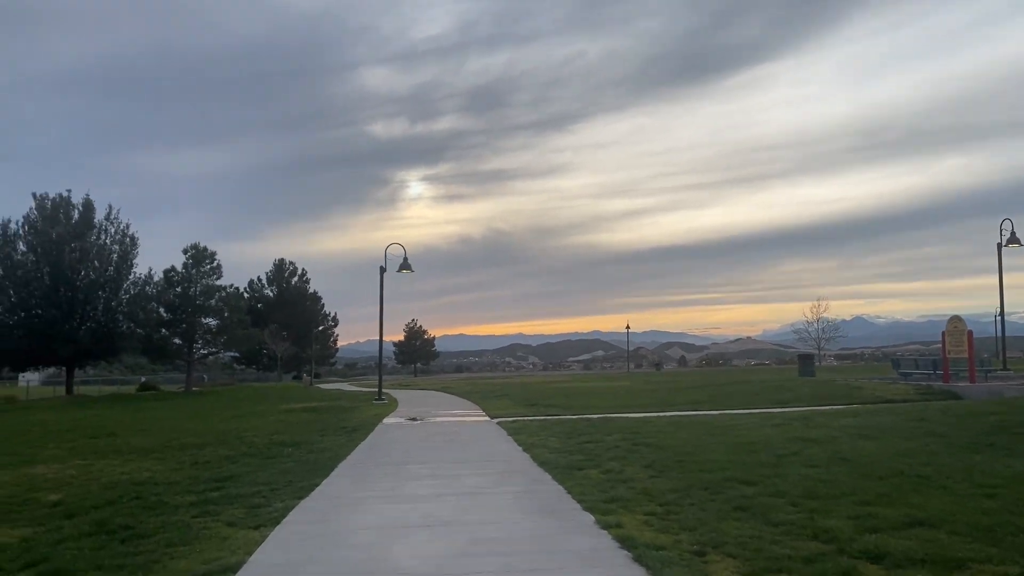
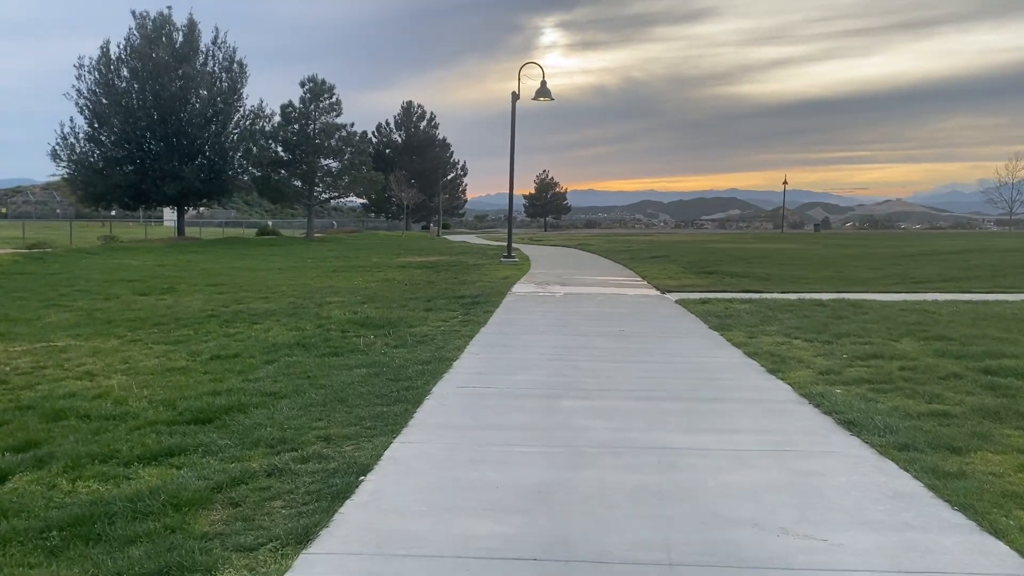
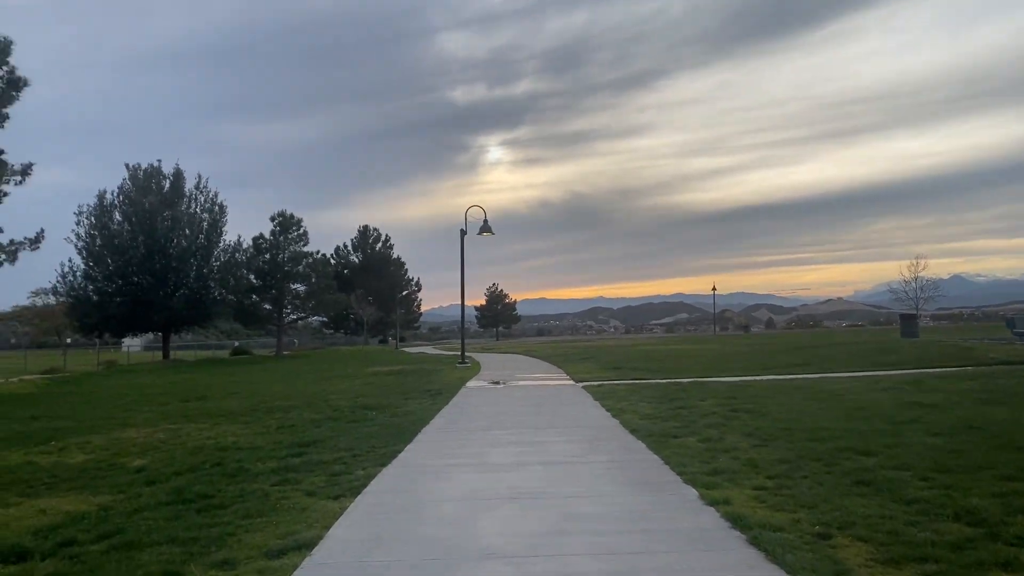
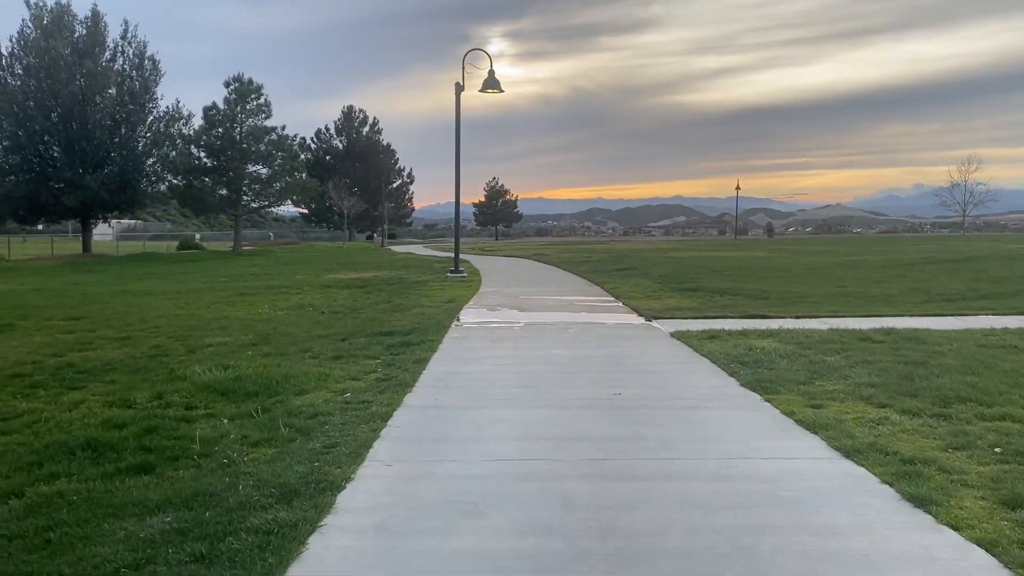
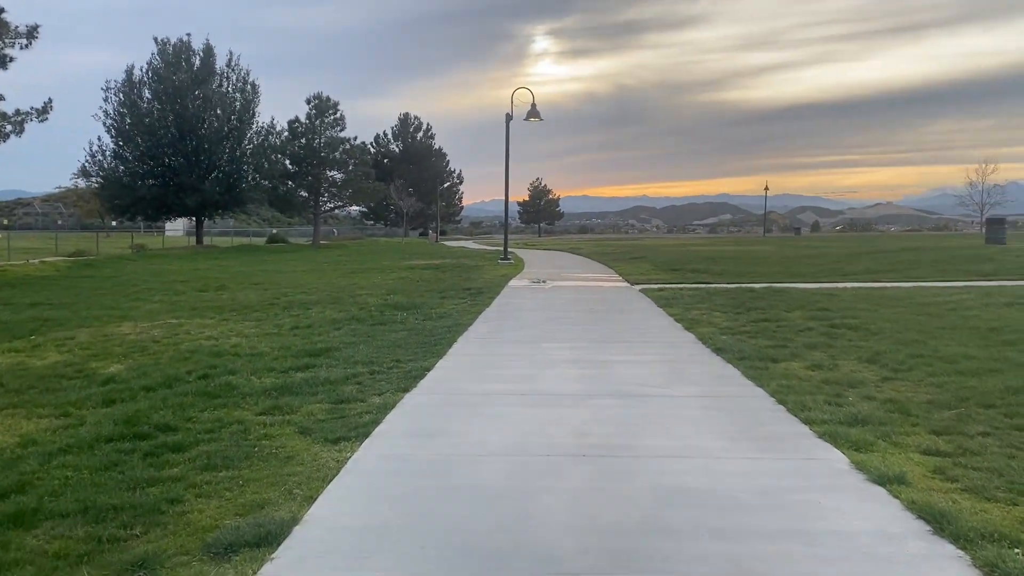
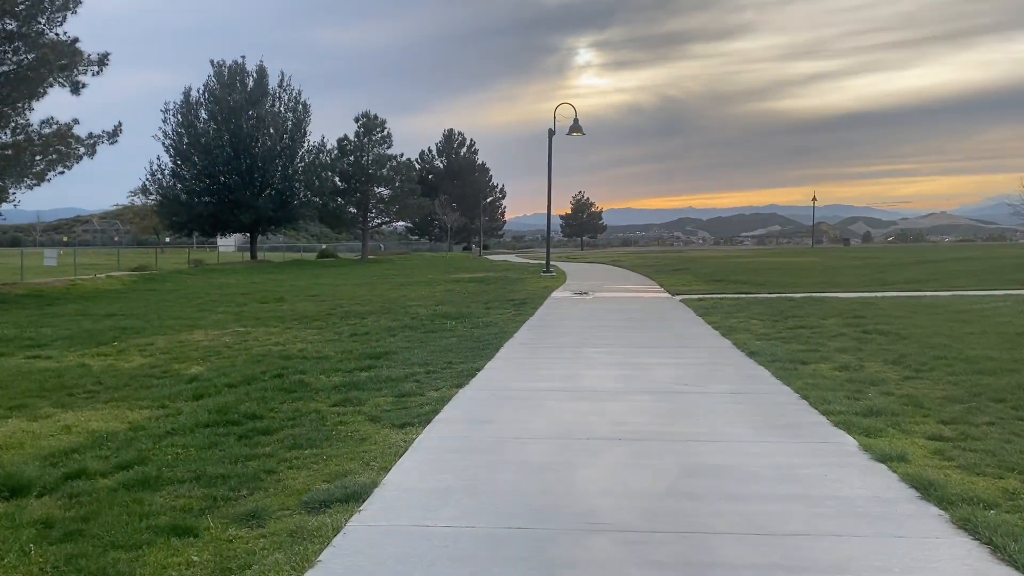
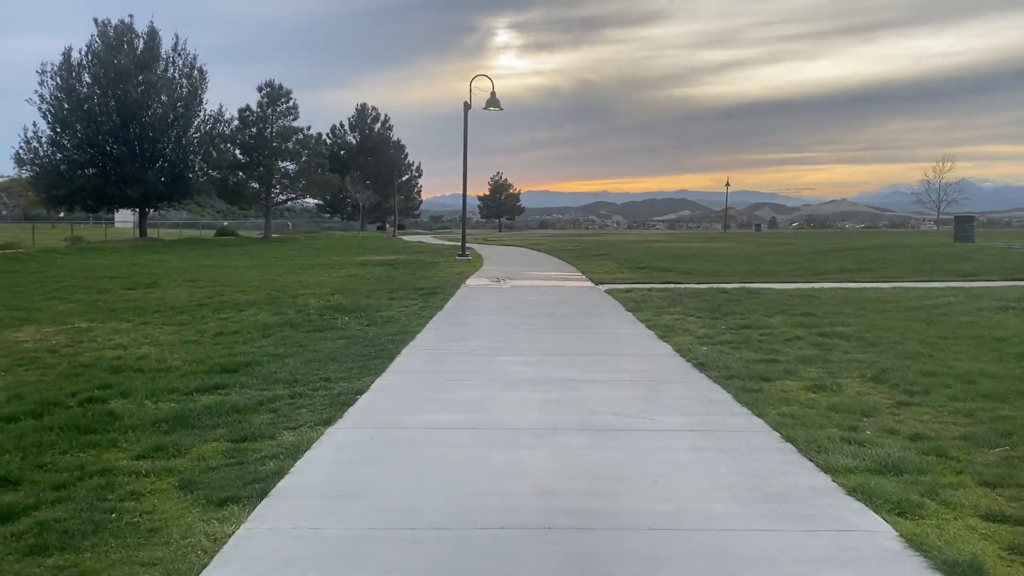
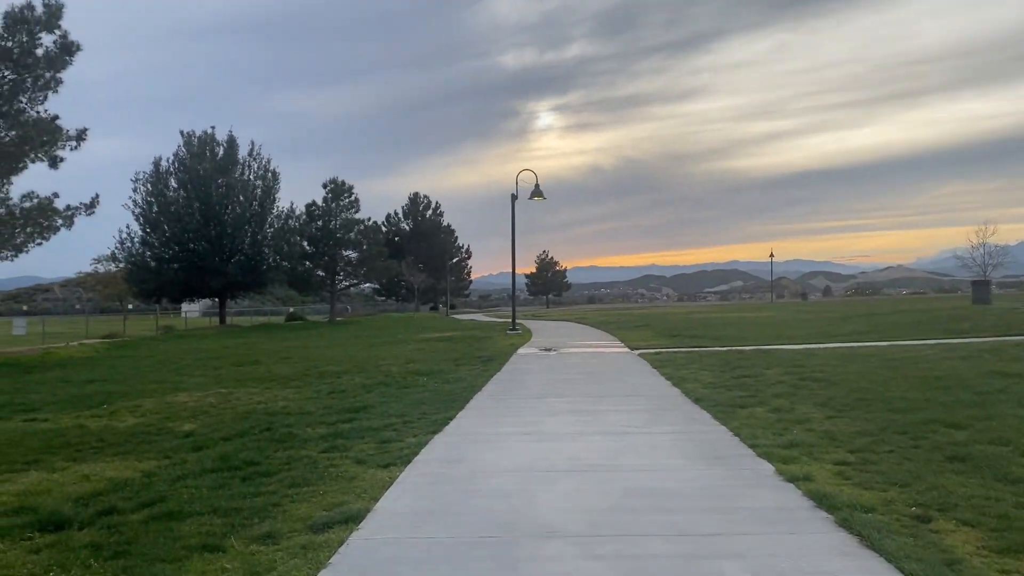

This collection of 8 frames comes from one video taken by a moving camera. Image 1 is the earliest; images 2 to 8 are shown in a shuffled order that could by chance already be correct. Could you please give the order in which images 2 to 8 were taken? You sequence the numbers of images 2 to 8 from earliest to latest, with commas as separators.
3, 8, 6, 5, 7, 2, 4
